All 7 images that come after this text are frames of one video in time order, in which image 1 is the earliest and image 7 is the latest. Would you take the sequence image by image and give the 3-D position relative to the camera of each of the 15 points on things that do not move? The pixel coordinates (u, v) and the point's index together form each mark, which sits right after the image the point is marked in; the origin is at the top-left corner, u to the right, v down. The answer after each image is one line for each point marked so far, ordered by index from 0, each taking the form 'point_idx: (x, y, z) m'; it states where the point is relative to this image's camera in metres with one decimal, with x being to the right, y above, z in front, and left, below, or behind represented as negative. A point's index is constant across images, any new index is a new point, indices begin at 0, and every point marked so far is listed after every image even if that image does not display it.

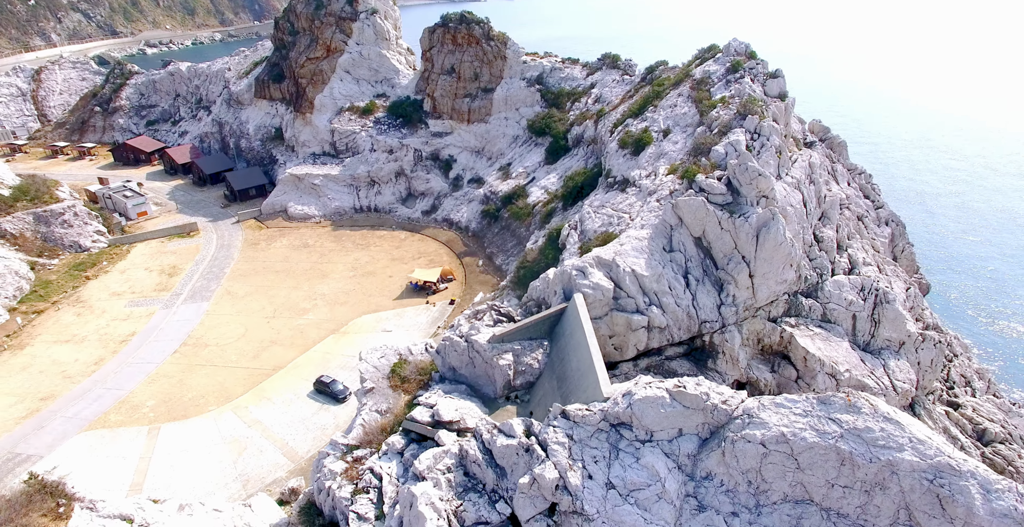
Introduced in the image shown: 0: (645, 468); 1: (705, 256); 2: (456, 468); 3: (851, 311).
0: (+2.4, -3.7, +11.8) m
1: (+5.3, +0.3, +17.7) m
2: (-1.3, -4.2, +13.5) m
3: (+10.2, -1.4, +18.8) m
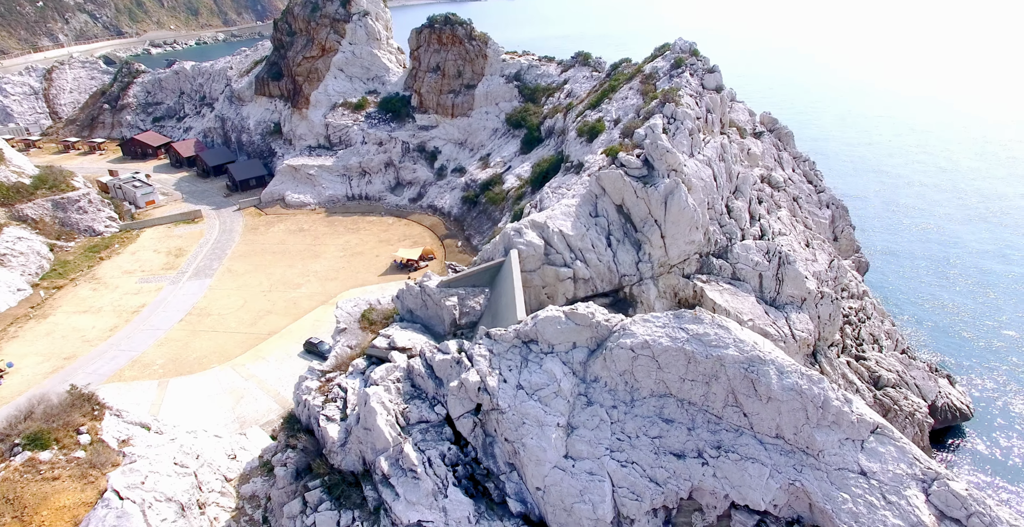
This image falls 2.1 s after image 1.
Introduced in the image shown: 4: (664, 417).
0: (+0.7, -2.5, +15.2) m
1: (+3.7, +1.4, +21.2) m
2: (-2.9, -3.0, +16.9) m
3: (+8.6, -0.2, +22.2) m
4: (+3.4, -3.4, +14.5) m
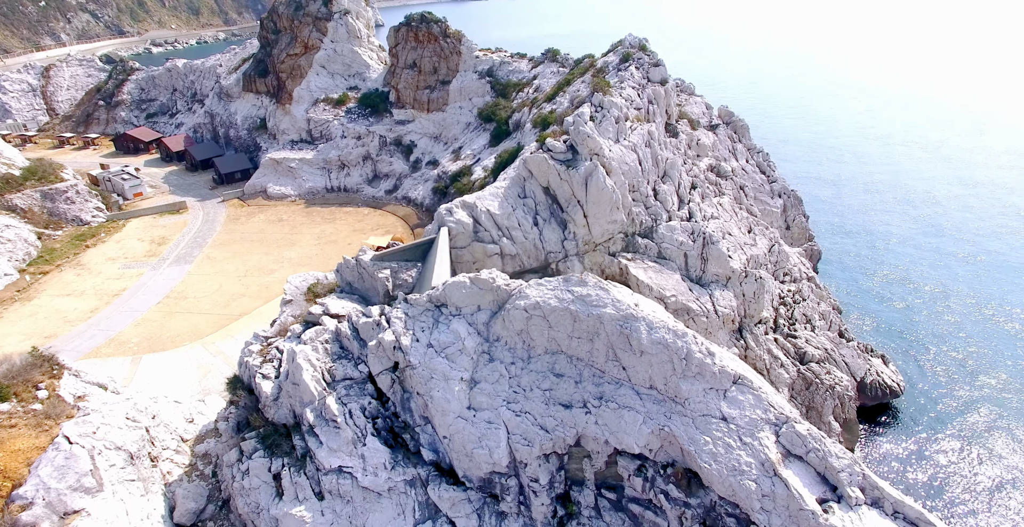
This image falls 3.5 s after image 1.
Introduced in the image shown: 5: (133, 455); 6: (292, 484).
0: (-1.6, -1.8, +16.9) m
1: (+1.4, +2.2, +22.8) m
2: (-5.2, -2.2, +18.6) m
3: (+6.4, +0.5, +23.8) m
4: (+1.0, -2.7, +16.2) m
5: (-10.8, -5.4, +18.2) m
6: (-5.7, -5.8, +16.8) m
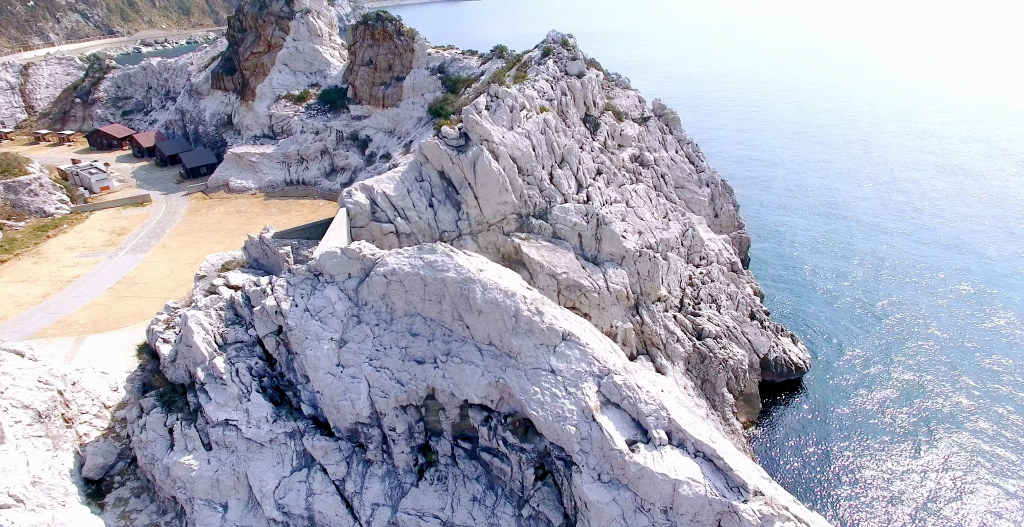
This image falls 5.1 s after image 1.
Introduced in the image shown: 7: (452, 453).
0: (-5.4, -1.0, +18.6) m
1: (-2.4, +3.0, +24.6) m
2: (-9.0, -1.5, +20.4) m
3: (+2.5, +1.3, +25.6) m
4: (-2.8, -1.9, +17.9) m
5: (-14.6, -4.7, +20.0) m
6: (-9.5, -5.0, +18.6) m
7: (-1.7, -5.3, +18.1) m
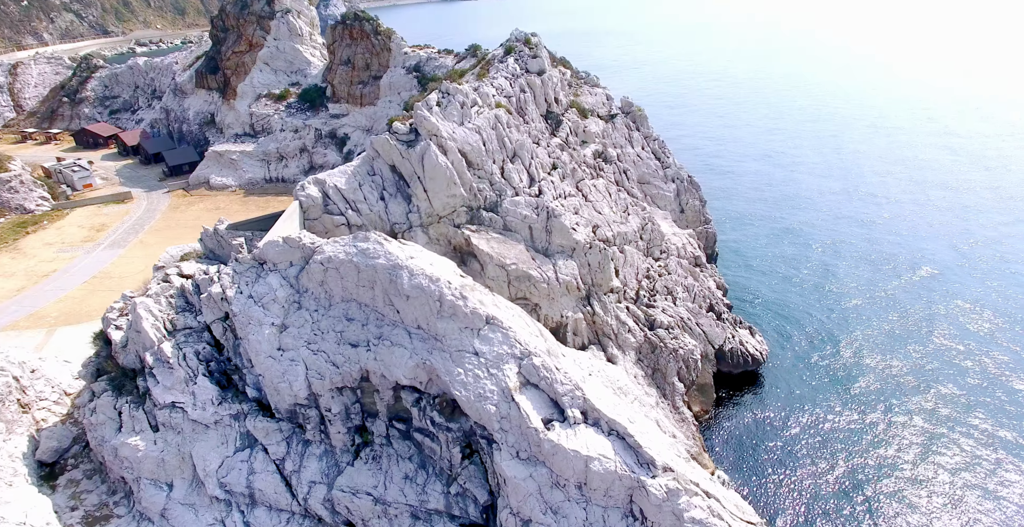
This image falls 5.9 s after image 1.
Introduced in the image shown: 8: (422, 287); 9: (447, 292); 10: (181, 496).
0: (-7.4, -0.6, +19.4) m
1: (-4.4, +3.4, +25.3) m
2: (-11.0, -1.1, +21.1) m
3: (+0.5, +1.7, +26.3) m
4: (-4.8, -1.5, +18.7) m
5: (-16.6, -4.3, +20.8) m
6: (-11.5, -4.7, +19.3) m
7: (-3.7, -5.0, +18.8) m
8: (-2.4, -0.7, +17.5) m
9: (-1.7, -0.8, +17.5) m
10: (-9.6, -6.7, +18.5) m
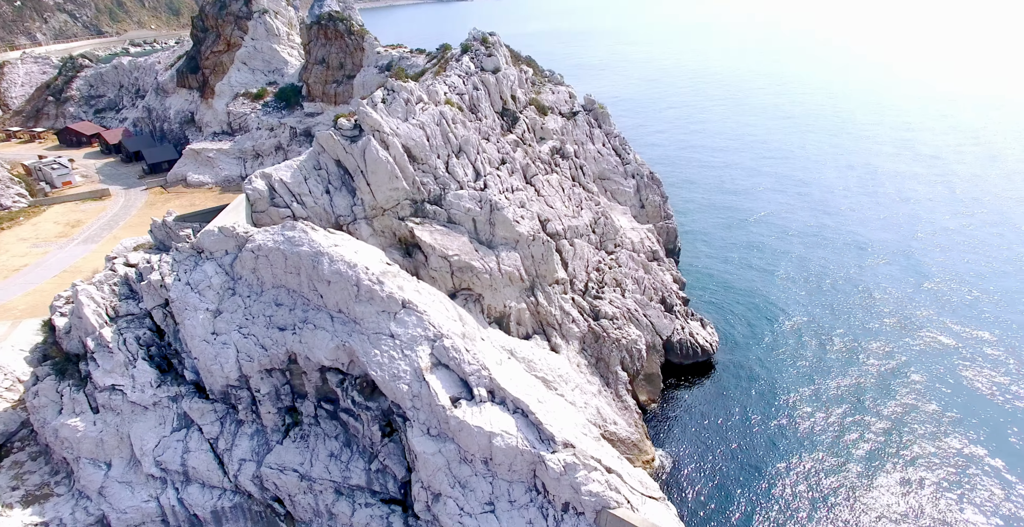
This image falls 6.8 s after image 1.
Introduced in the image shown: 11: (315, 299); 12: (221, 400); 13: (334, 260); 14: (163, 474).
0: (-9.8, -0.3, +20.3) m
1: (-6.8, +3.7, +26.2) m
2: (-13.4, -0.8, +22.0) m
3: (-1.8, +2.0, +27.2) m
4: (-7.1, -1.2, +19.6) m
5: (-19.0, -4.0, +21.6) m
6: (-13.9, -4.3, +20.2) m
7: (-6.0, -4.6, +19.7) m
8: (-4.8, -0.3, +18.4) m
9: (-4.1, -0.4, +18.4) m
10: (-11.9, -6.4, +19.4) m
11: (-5.8, -1.1, +19.1) m
12: (-9.1, -4.3, +19.9) m
13: (-5.0, +0.1, +18.6) m
14: (-10.5, -6.3, +19.2) m
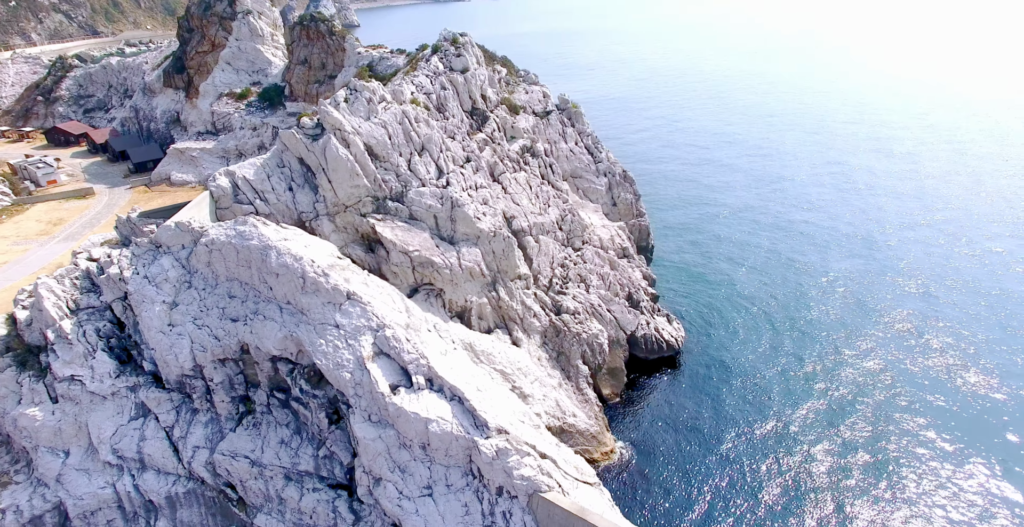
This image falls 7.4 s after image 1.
0: (-11.5, -0.1, +21.0) m
1: (-8.5, +3.9, +26.9) m
2: (-15.1, -0.6, +22.7) m
3: (-3.6, +2.2, +27.9) m
4: (-8.8, -1.0, +20.3) m
5: (-20.7, -3.8, +22.3) m
6: (-15.6, -4.1, +20.9) m
7: (-7.7, -4.4, +20.4) m
8: (-6.5, -0.1, +19.1) m
9: (-5.8, -0.2, +19.1) m
10: (-13.7, -6.2, +20.1) m
11: (-7.5, -0.9, +19.8) m
12: (-10.8, -4.1, +20.6) m
13: (-6.7, +0.3, +19.3) m
14: (-12.2, -6.1, +19.9) m
